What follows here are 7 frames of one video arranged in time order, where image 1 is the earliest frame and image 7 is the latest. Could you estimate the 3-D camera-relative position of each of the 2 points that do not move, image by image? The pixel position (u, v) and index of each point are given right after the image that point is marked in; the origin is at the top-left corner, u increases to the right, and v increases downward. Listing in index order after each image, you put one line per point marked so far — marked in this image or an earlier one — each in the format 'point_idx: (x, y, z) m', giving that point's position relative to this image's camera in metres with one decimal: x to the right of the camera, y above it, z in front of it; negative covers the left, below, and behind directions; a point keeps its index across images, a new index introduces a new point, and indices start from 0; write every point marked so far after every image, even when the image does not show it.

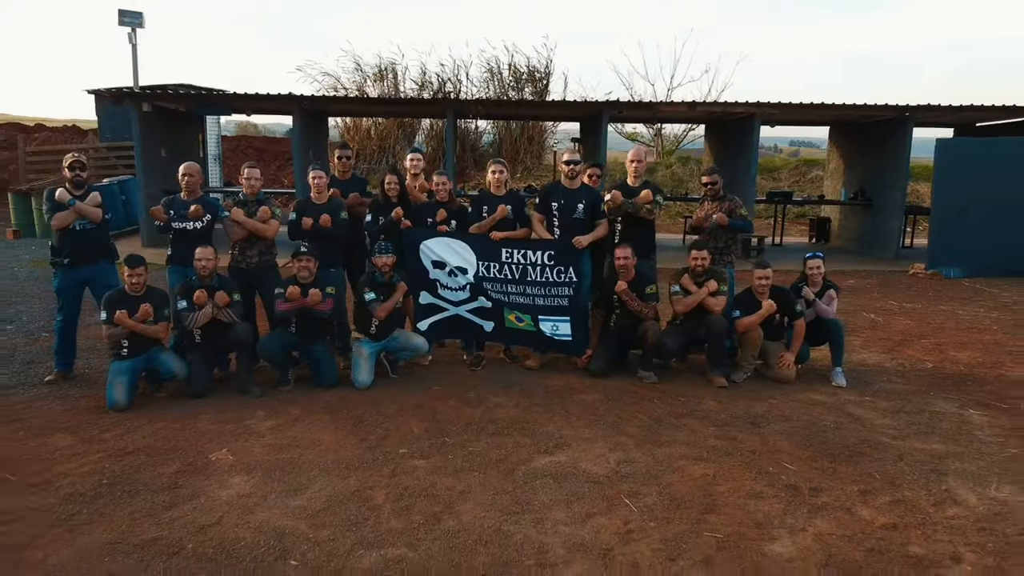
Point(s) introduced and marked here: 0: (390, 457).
0: (-0.5, -0.7, +3.1) m
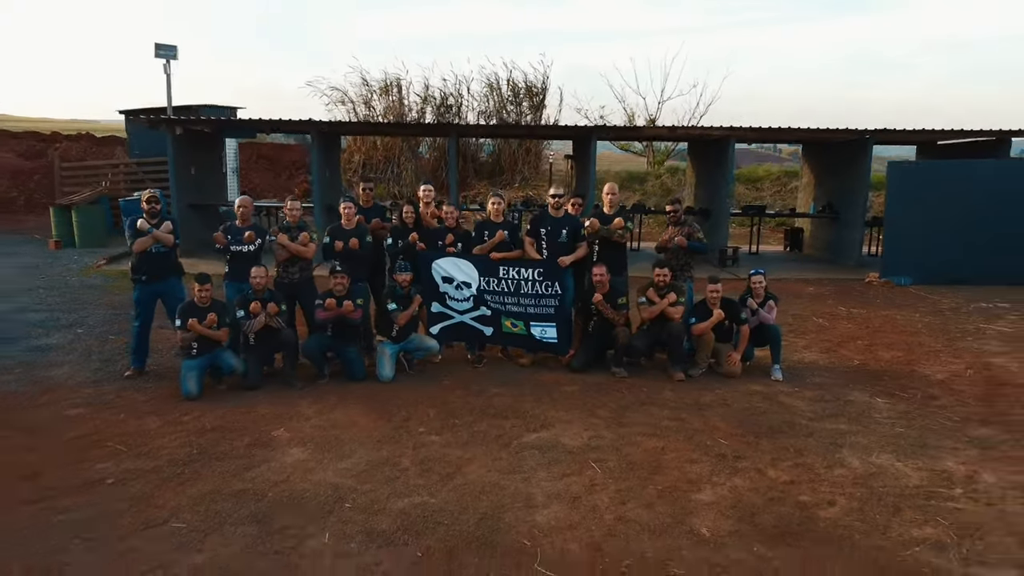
0: (-0.5, -0.8, +4.0) m
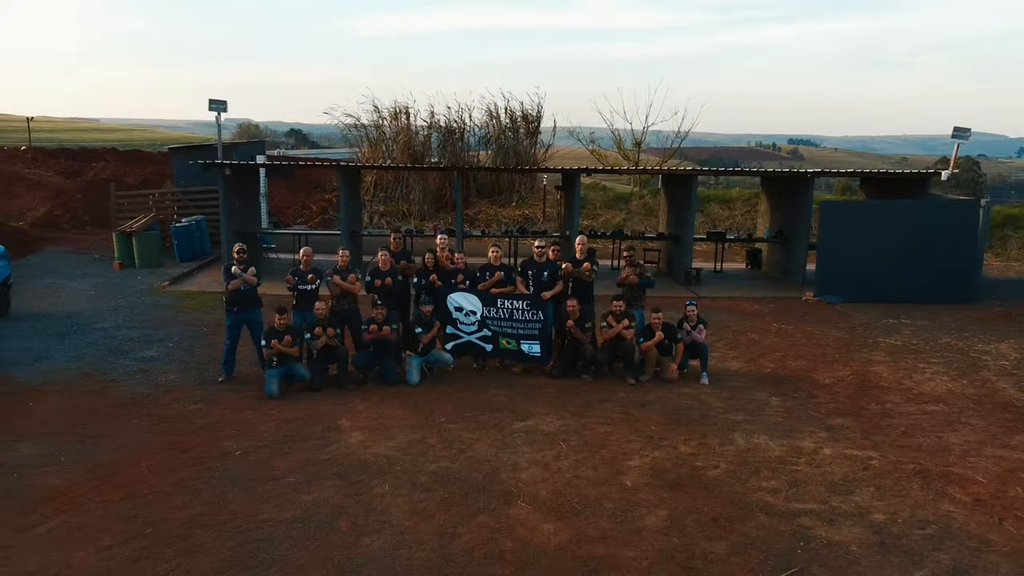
0: (-0.6, -1.0, +5.7) m
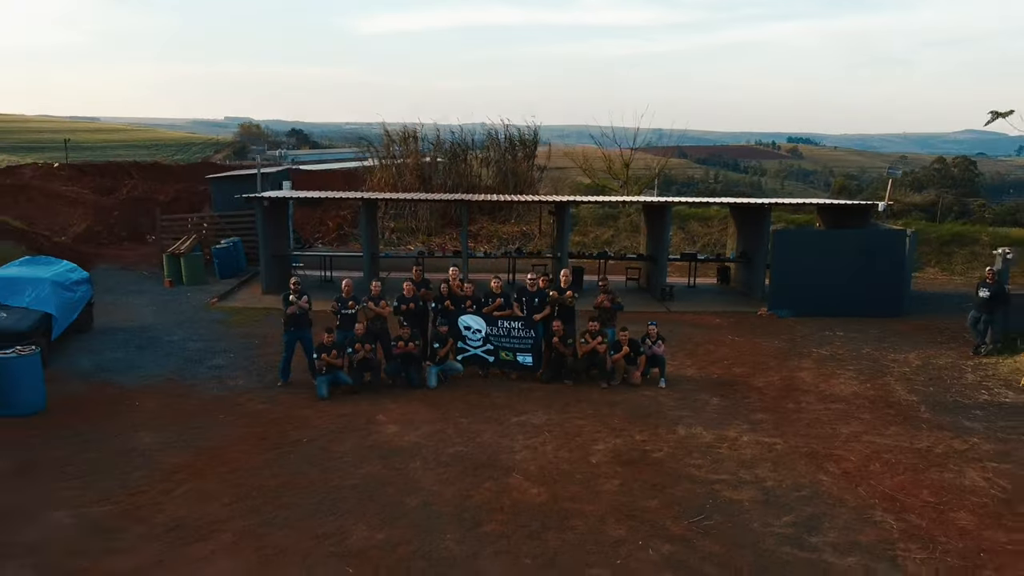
0: (-0.6, -1.2, +7.5) m
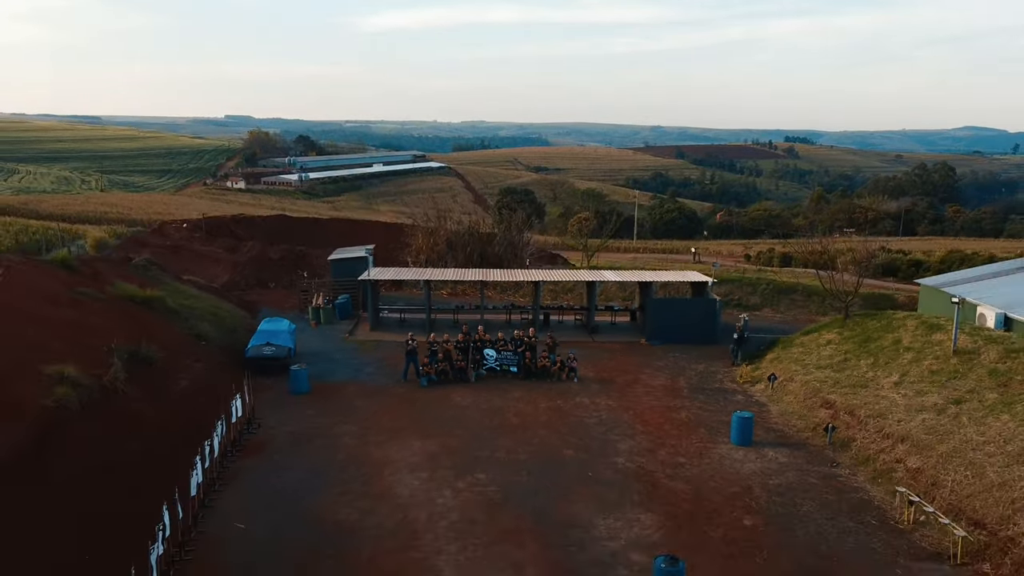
0: (-0.7, -2.4, +17.6) m
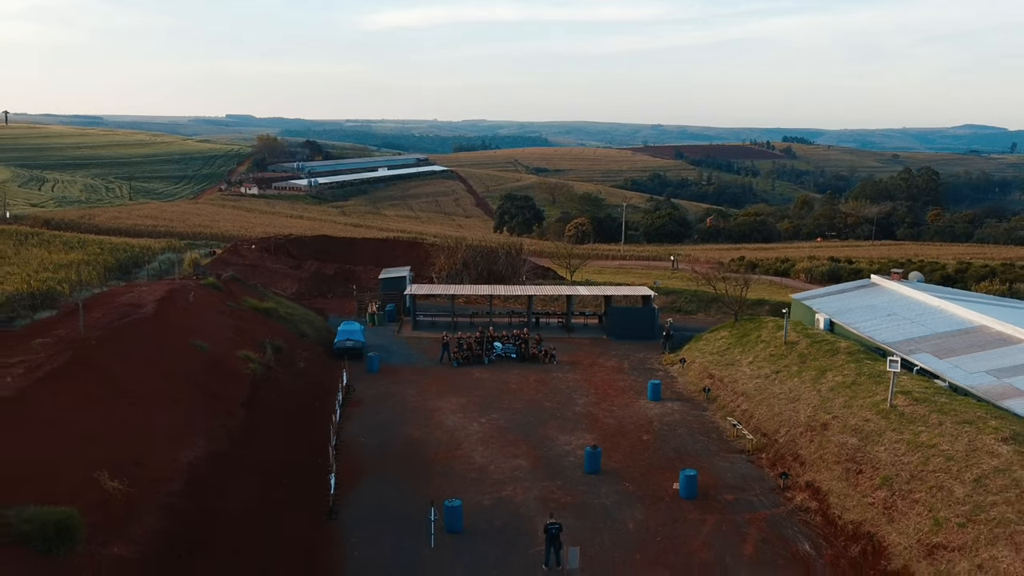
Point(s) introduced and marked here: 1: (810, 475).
0: (-0.7, -2.9, +26.8) m
1: (+6.7, -4.2, +17.3) m
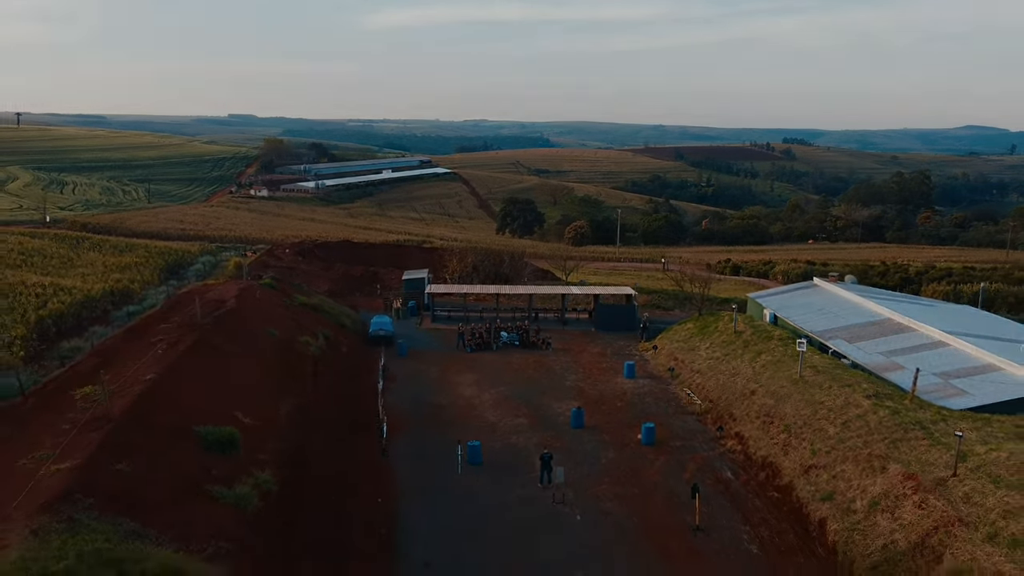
0: (-0.5, -2.9, +32.7) m
1: (+6.8, -4.2, +23.2) m
